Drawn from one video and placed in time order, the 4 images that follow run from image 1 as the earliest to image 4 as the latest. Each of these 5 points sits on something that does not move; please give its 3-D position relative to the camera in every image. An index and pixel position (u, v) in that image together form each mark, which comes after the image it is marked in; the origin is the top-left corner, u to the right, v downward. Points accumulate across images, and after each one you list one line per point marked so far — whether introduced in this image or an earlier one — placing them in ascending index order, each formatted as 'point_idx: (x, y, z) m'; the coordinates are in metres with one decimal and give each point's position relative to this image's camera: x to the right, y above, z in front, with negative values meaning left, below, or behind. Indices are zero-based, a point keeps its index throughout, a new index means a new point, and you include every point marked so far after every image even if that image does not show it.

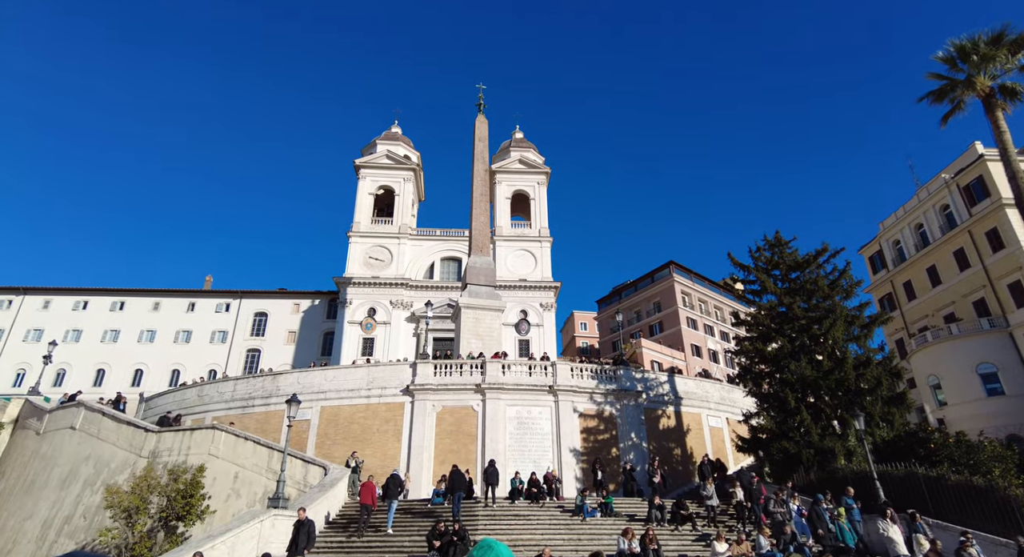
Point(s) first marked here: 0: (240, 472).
0: (-8.0, -5.7, +16.5) m
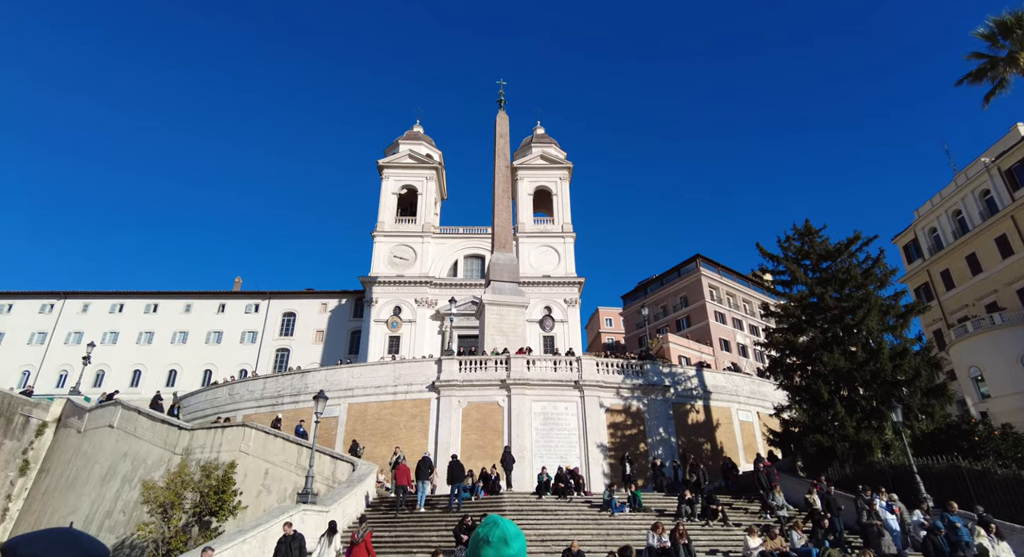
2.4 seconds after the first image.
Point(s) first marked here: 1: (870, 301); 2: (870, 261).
0: (-7.2, -5.6, +16.8) m
1: (+11.2, -0.7, +17.7) m
2: (+12.0, +0.6, +19.0) m
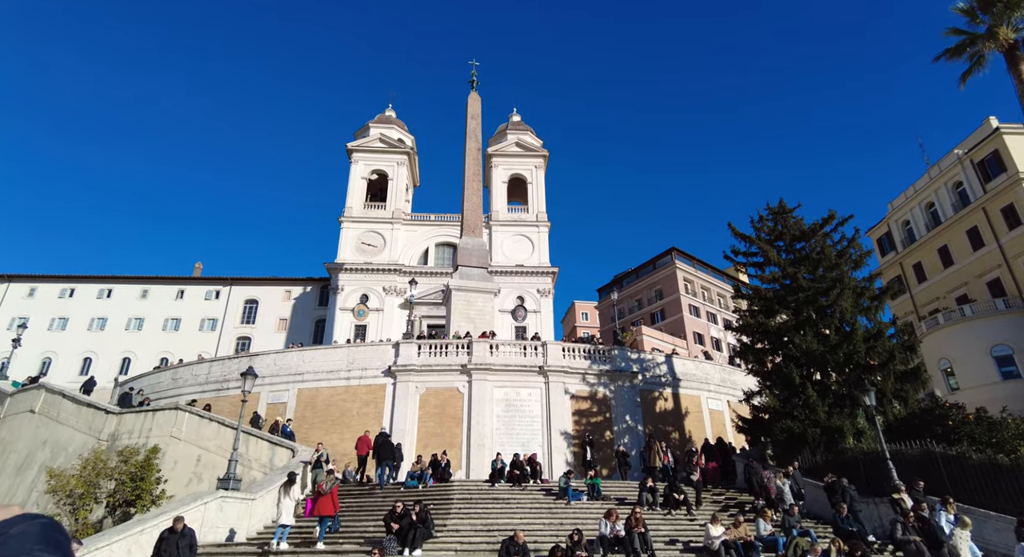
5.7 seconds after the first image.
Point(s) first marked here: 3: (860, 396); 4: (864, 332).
0: (-8.5, -4.8, +15.4) m
1: (+9.9, -0.1, +16.9) m
2: (+10.7, +1.2, +18.2) m
3: (+9.7, -3.3, +15.8) m
4: (+10.3, -1.6, +16.6) m
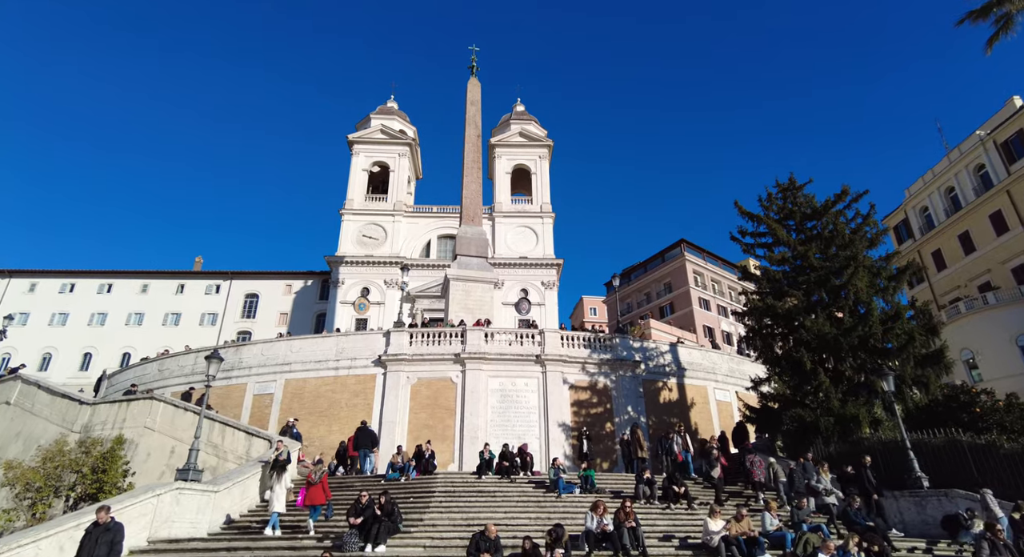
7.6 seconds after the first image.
0: (-8.7, -4.3, +14.6) m
1: (+9.7, +0.5, +15.8) m
2: (+10.5, +1.8, +17.0) m
3: (+9.4, -2.7, +14.6) m
4: (+10.1, -1.0, +15.4) m
